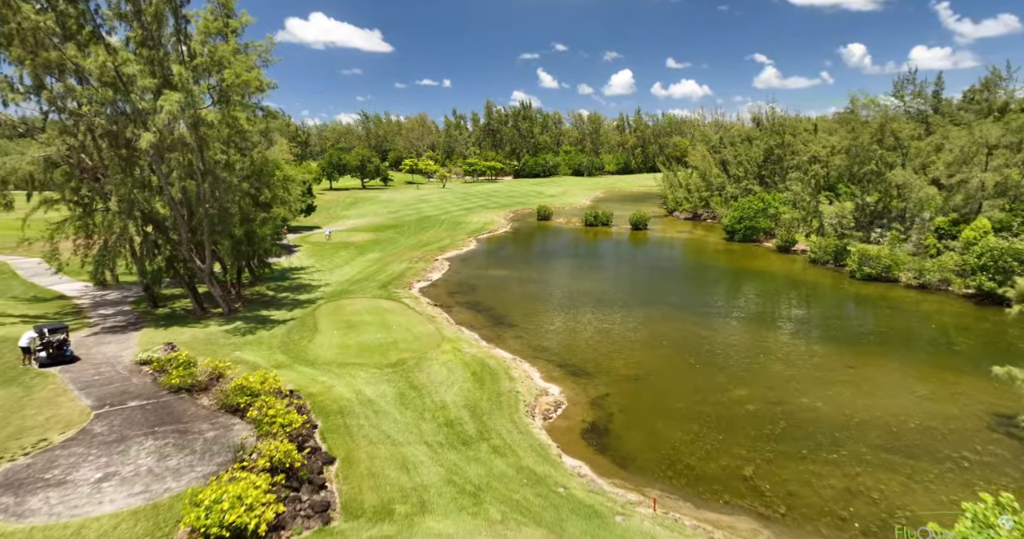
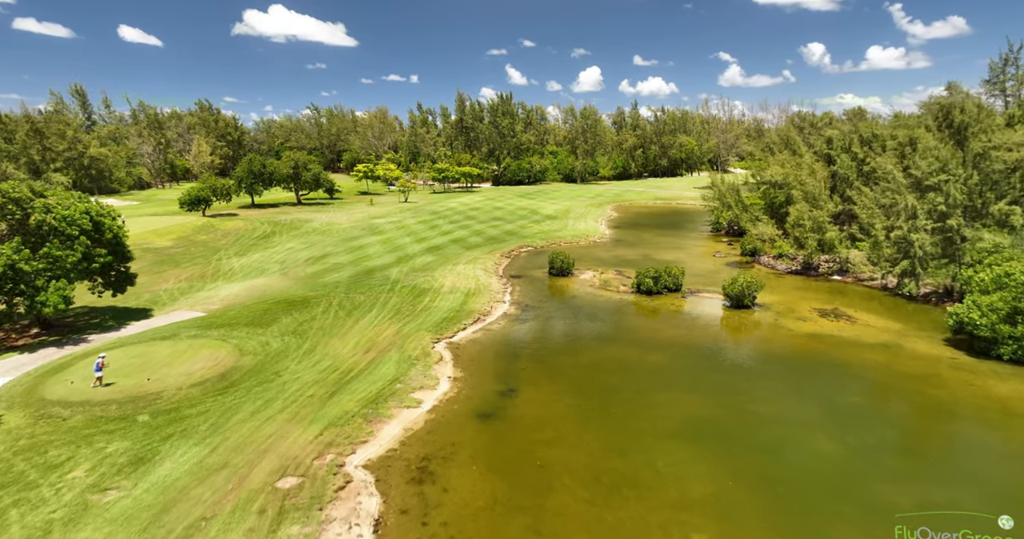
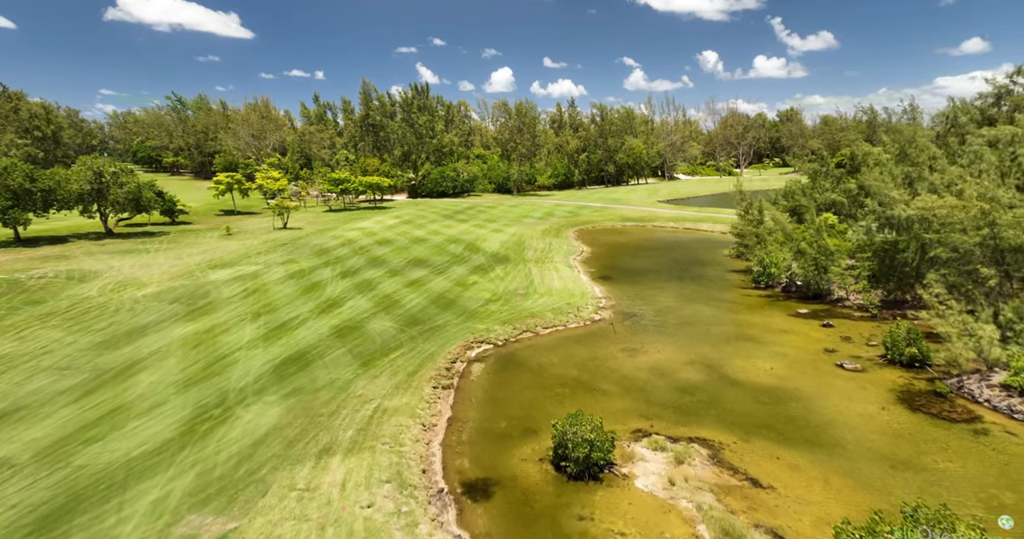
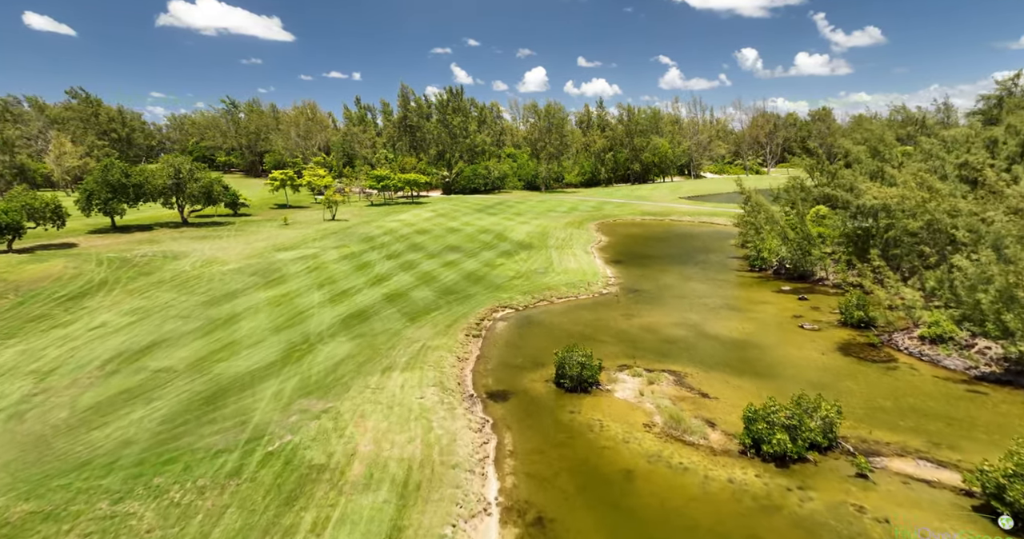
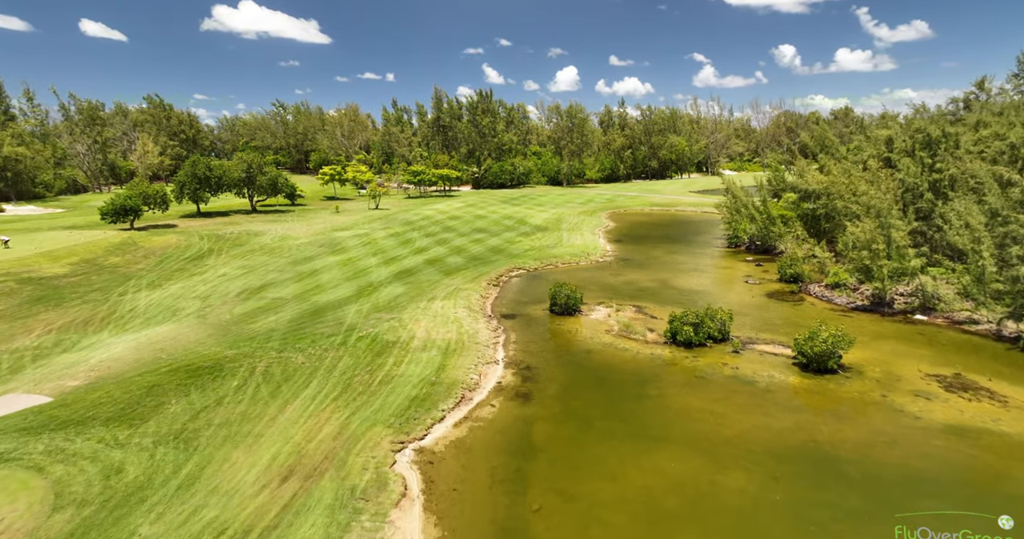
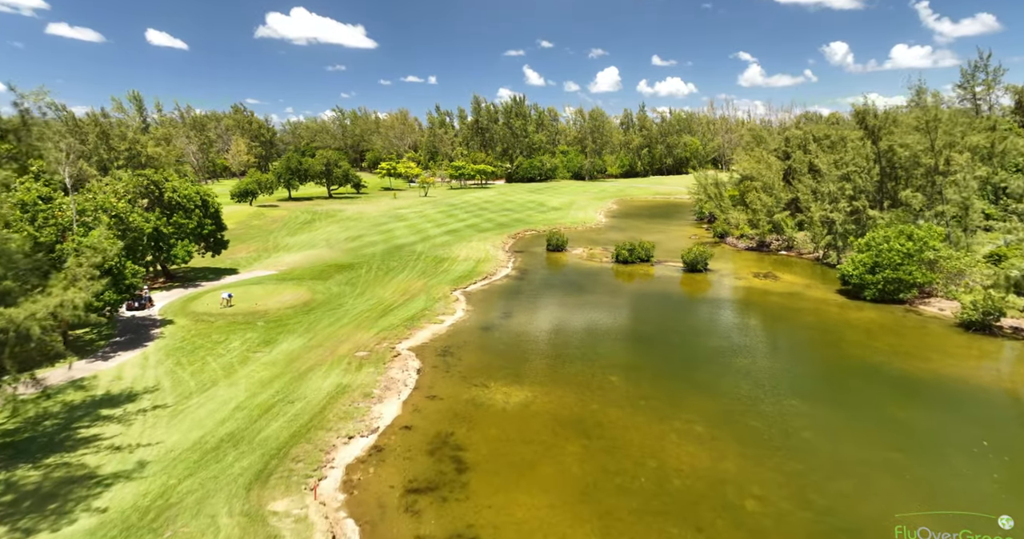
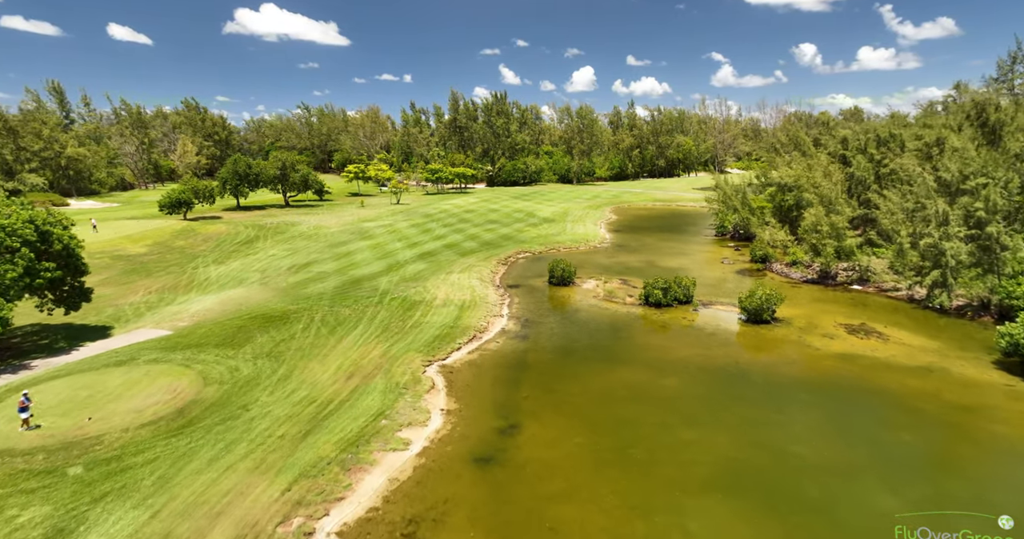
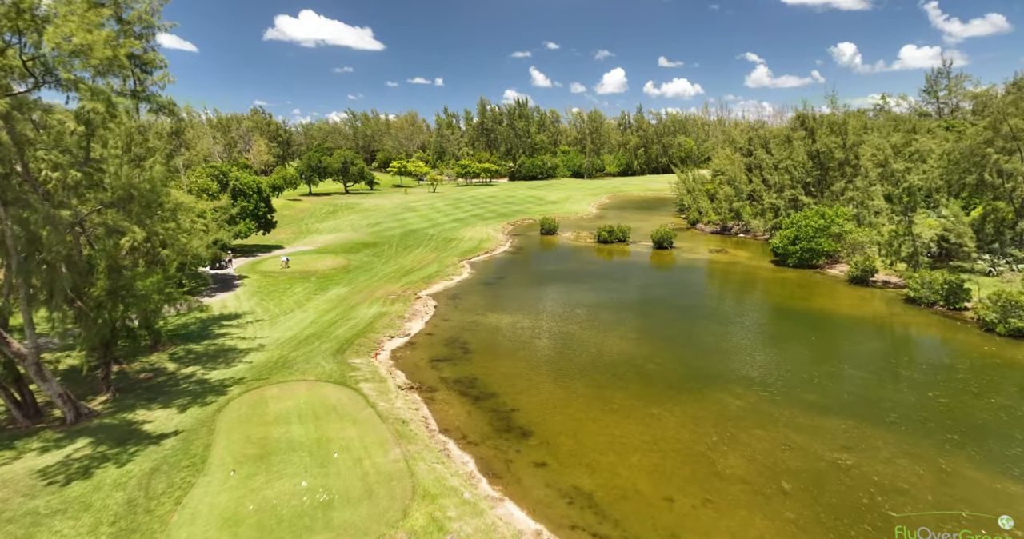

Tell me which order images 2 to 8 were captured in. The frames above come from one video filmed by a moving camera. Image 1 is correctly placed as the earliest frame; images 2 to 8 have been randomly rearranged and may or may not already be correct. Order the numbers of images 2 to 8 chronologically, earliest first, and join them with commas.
8, 6, 2, 7, 5, 4, 3
